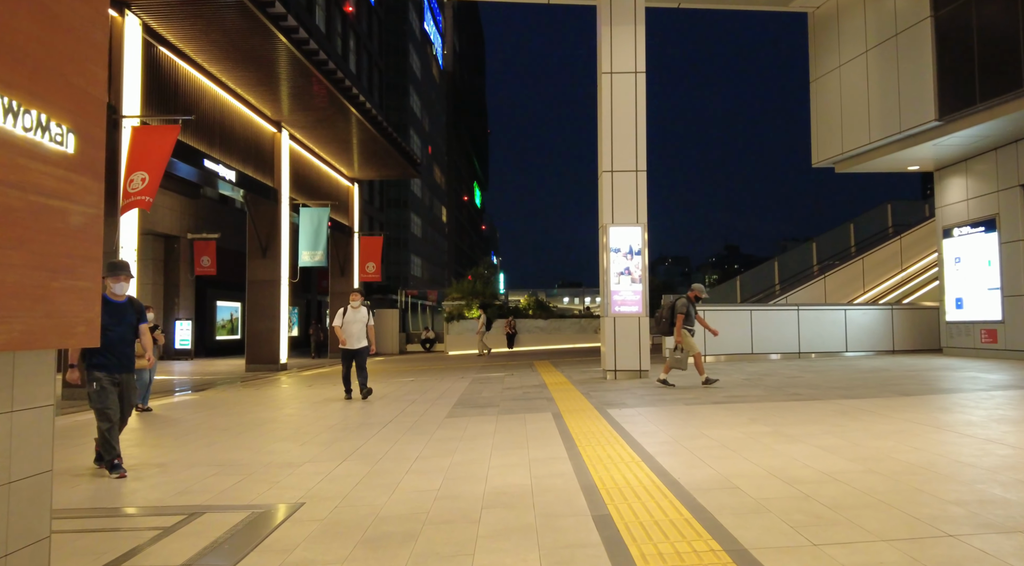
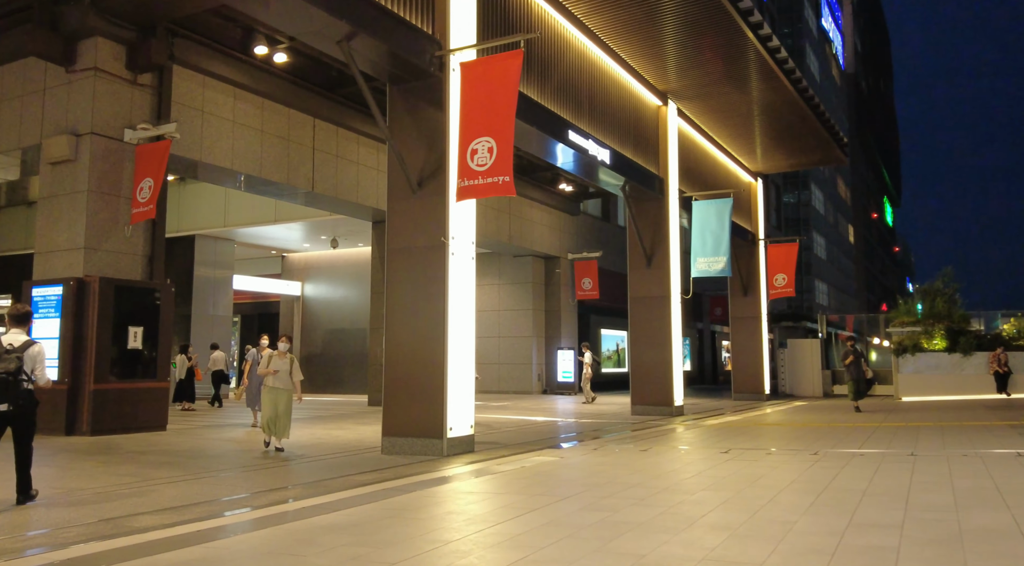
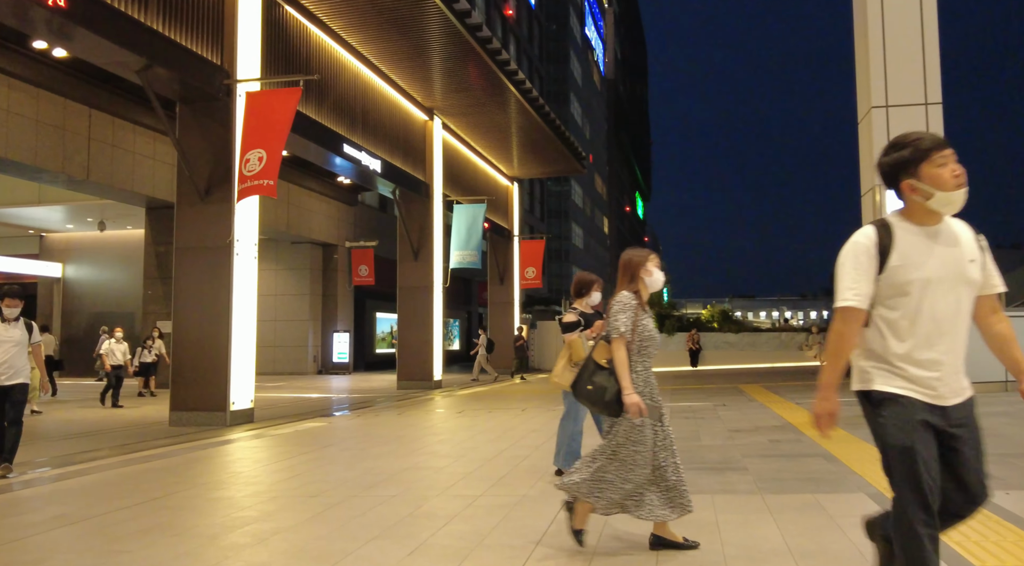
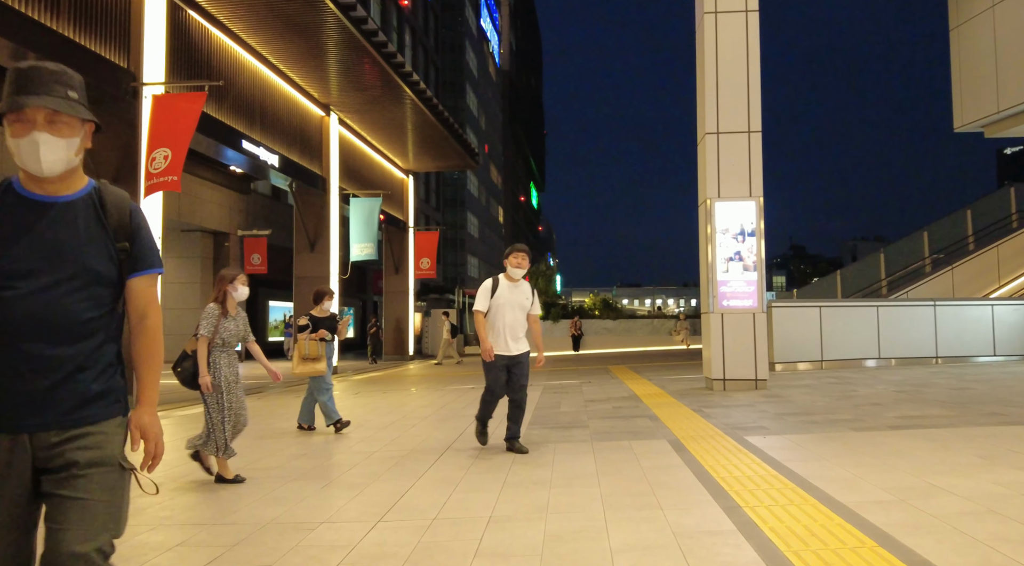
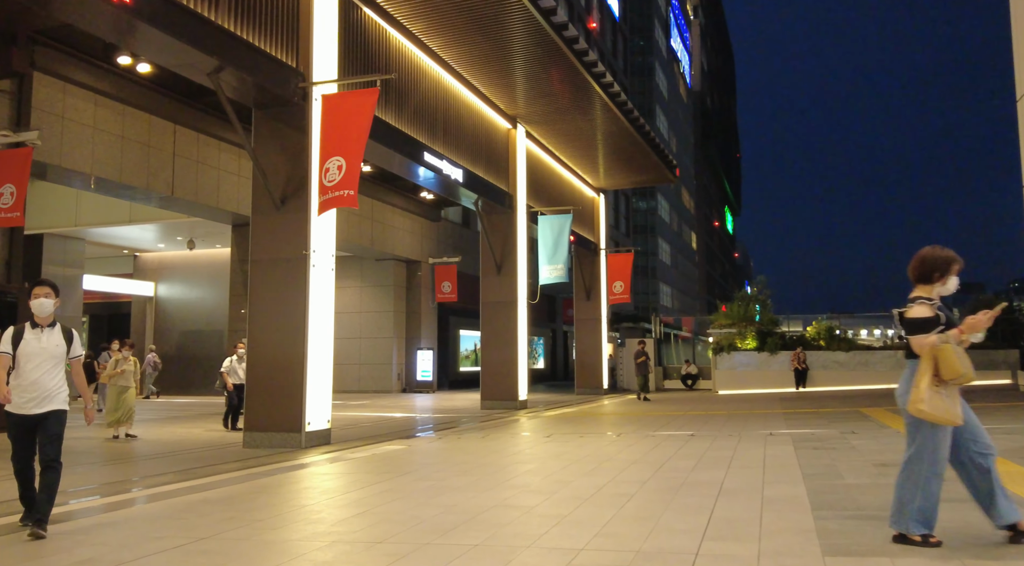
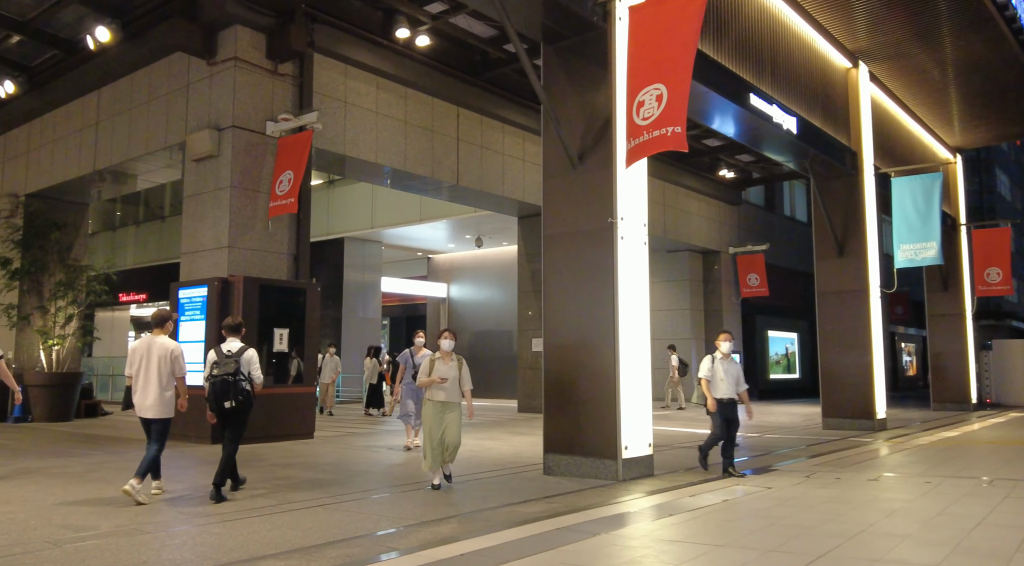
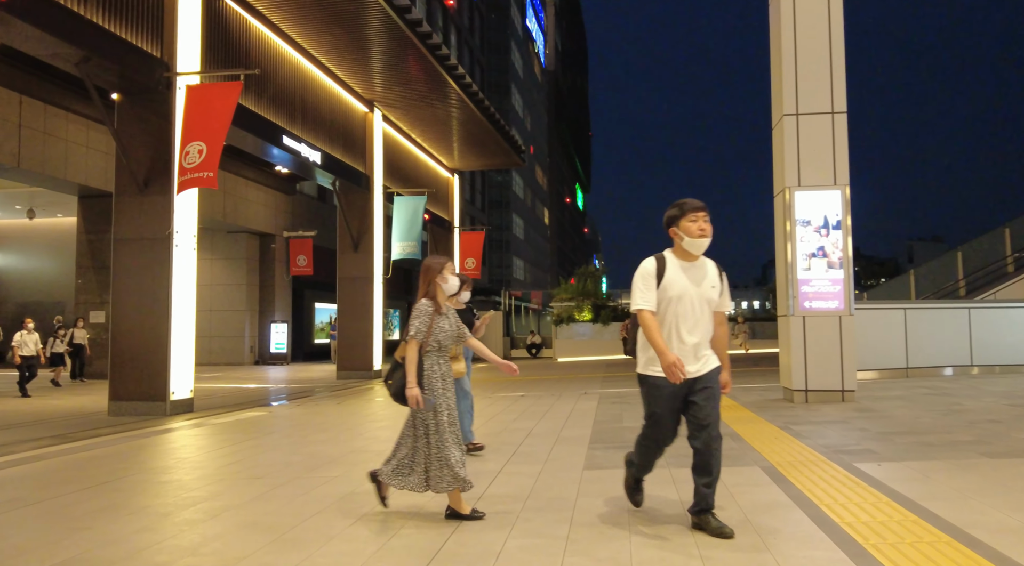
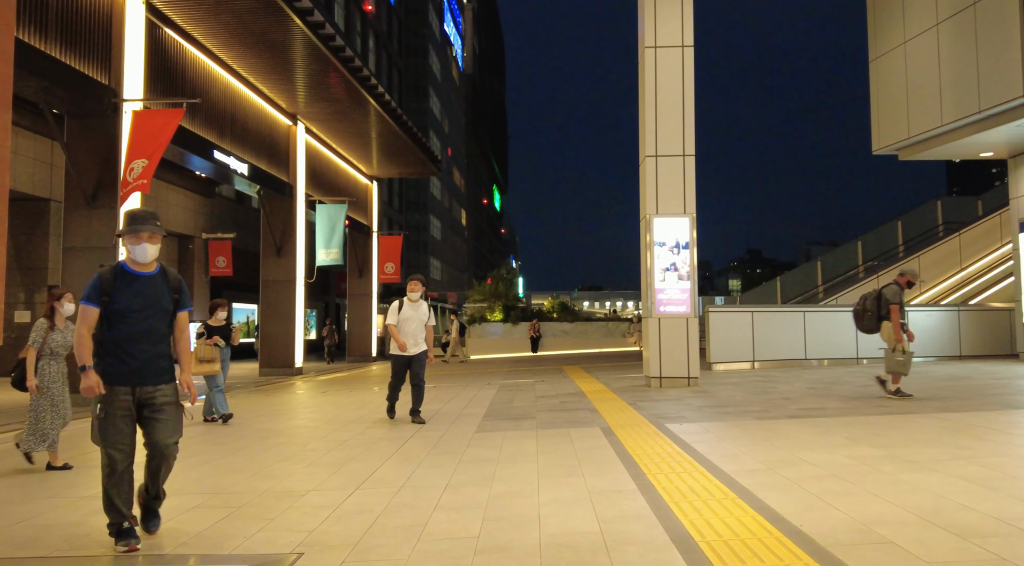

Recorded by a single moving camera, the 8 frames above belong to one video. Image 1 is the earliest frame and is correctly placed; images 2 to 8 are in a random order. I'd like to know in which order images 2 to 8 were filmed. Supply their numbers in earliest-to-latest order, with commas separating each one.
8, 4, 7, 3, 5, 2, 6
